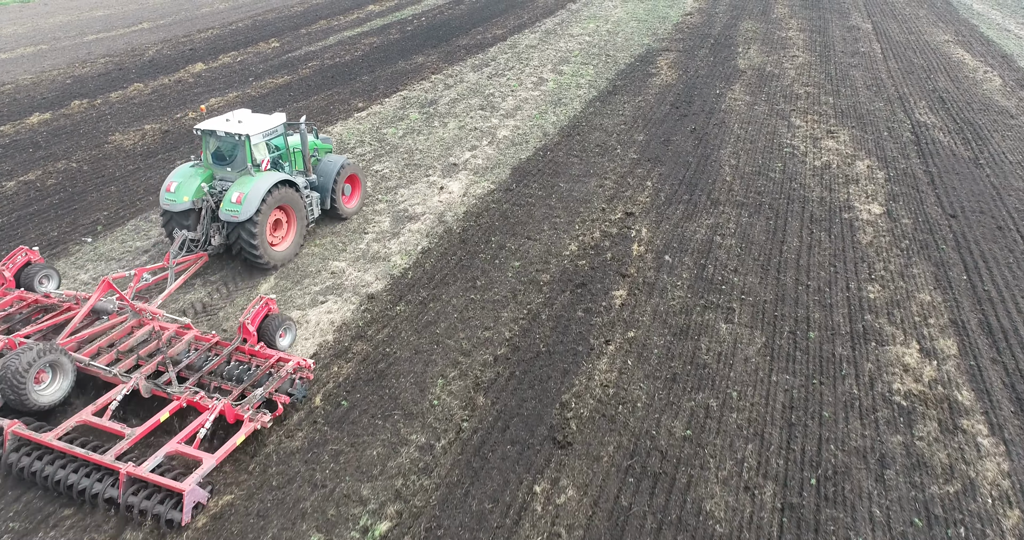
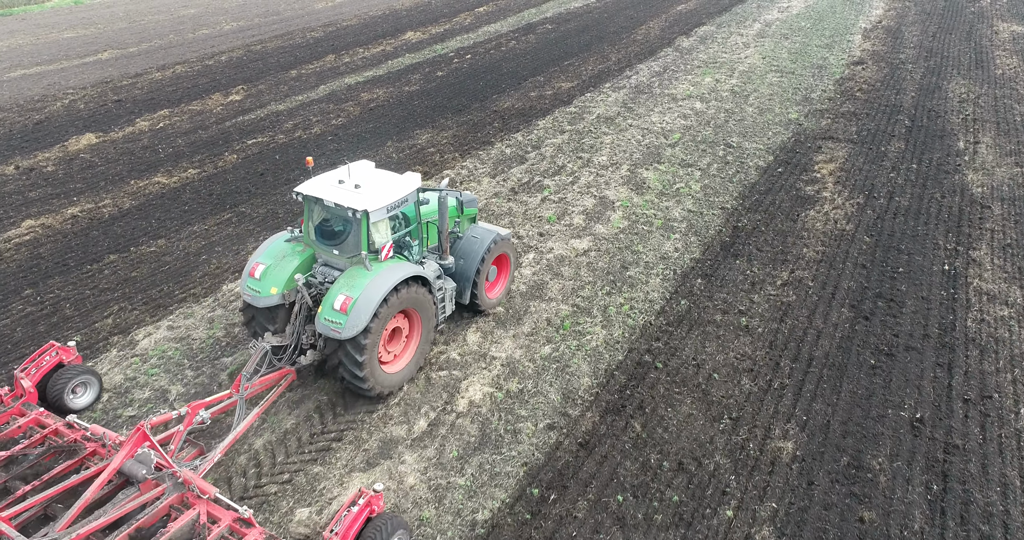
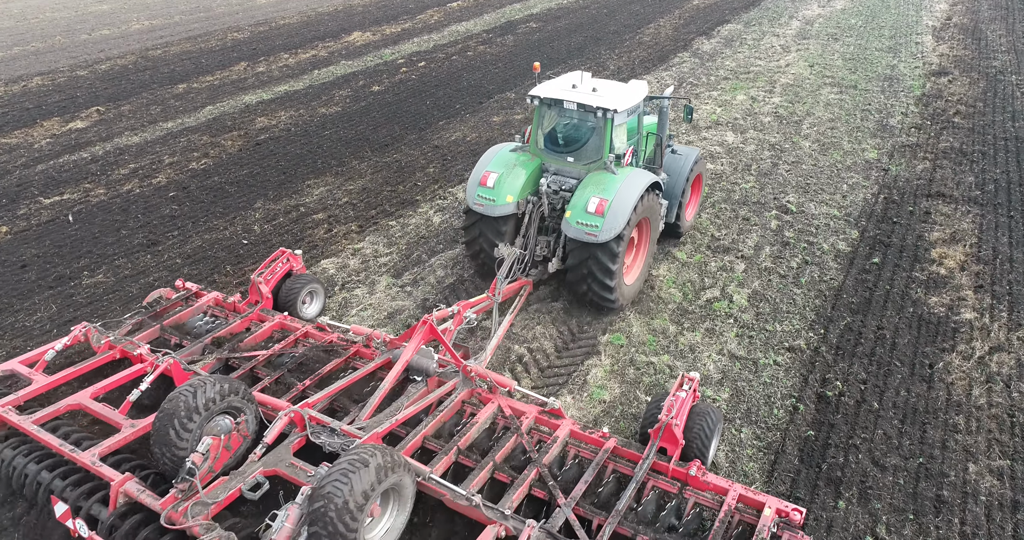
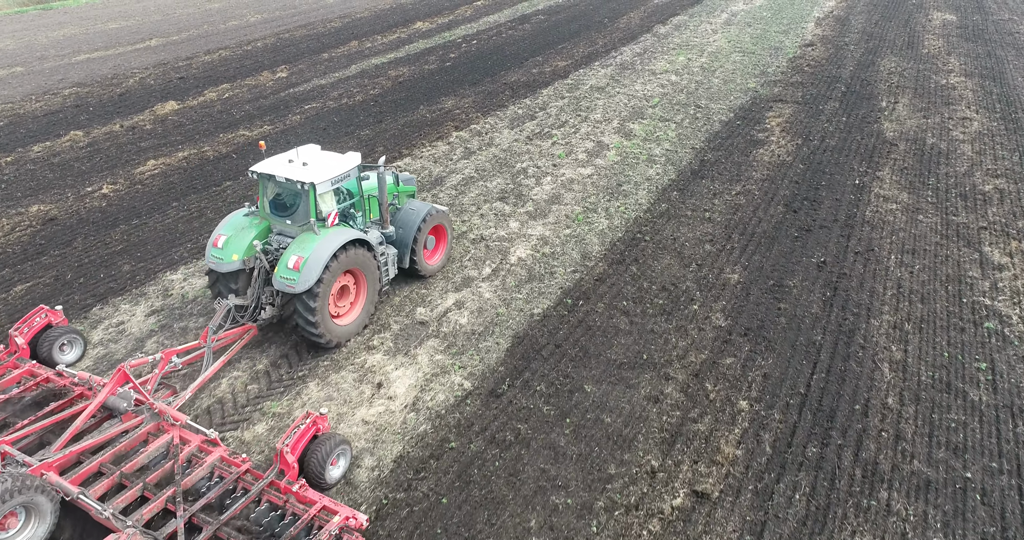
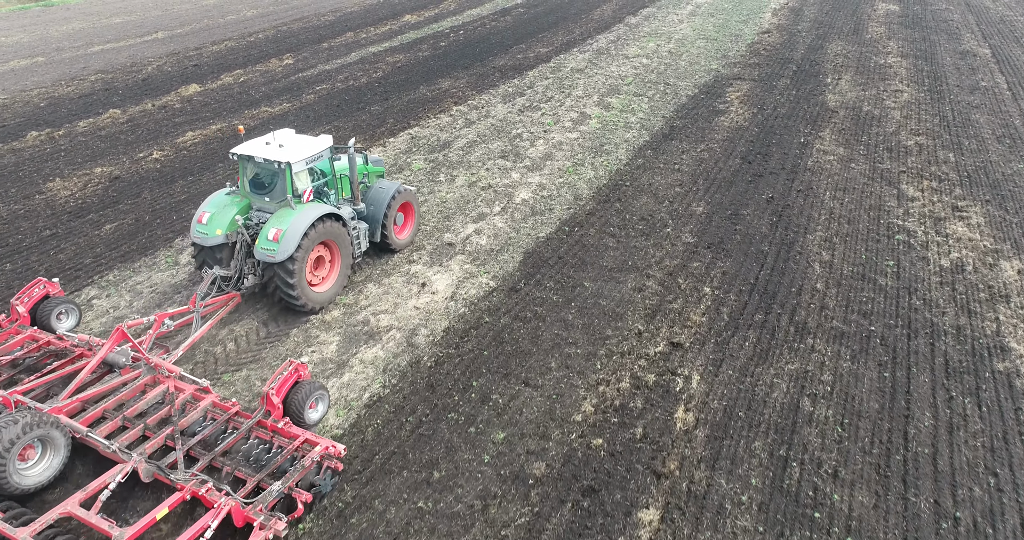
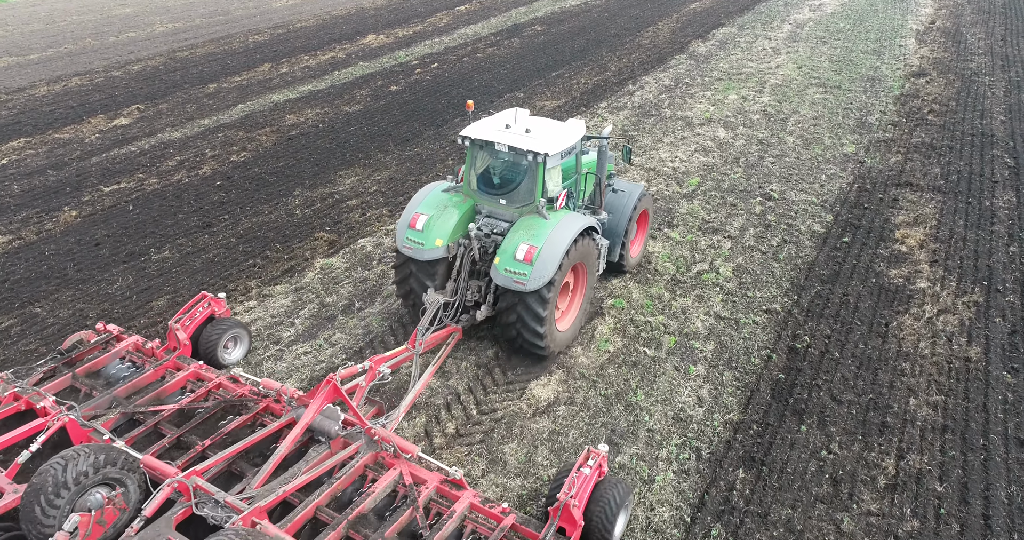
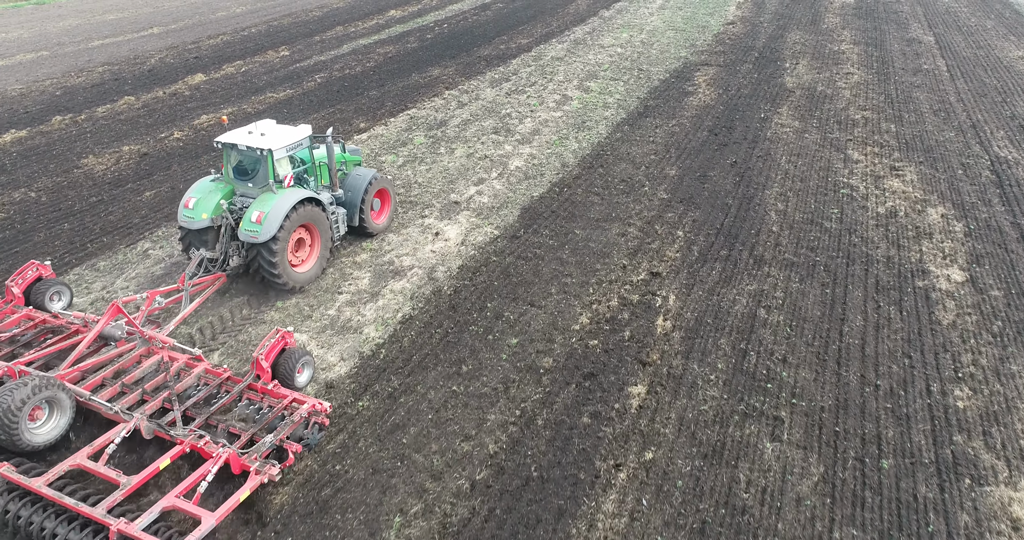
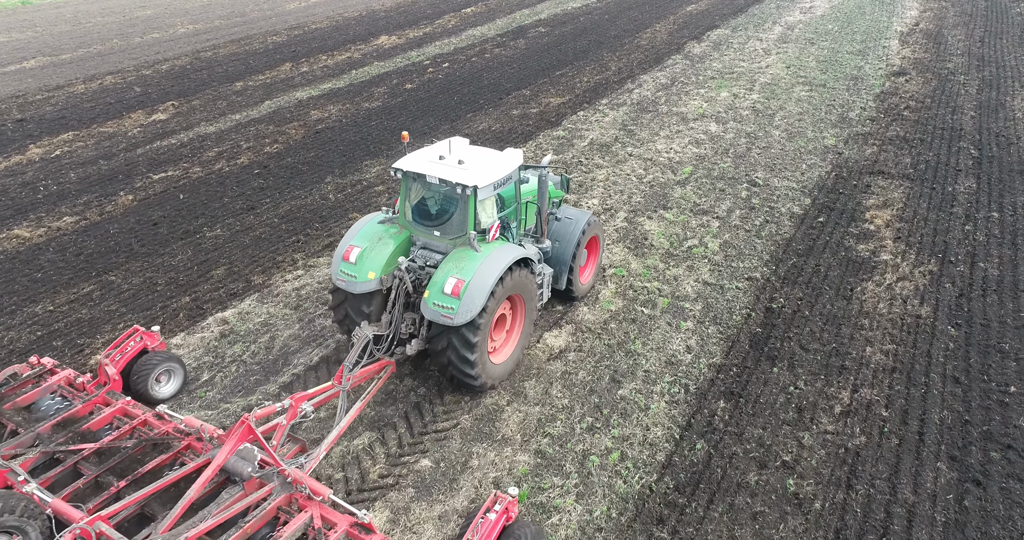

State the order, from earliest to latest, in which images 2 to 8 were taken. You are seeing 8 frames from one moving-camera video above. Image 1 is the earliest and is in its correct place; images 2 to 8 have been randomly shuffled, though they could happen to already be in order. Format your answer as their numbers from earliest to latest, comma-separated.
7, 5, 4, 2, 8, 6, 3
